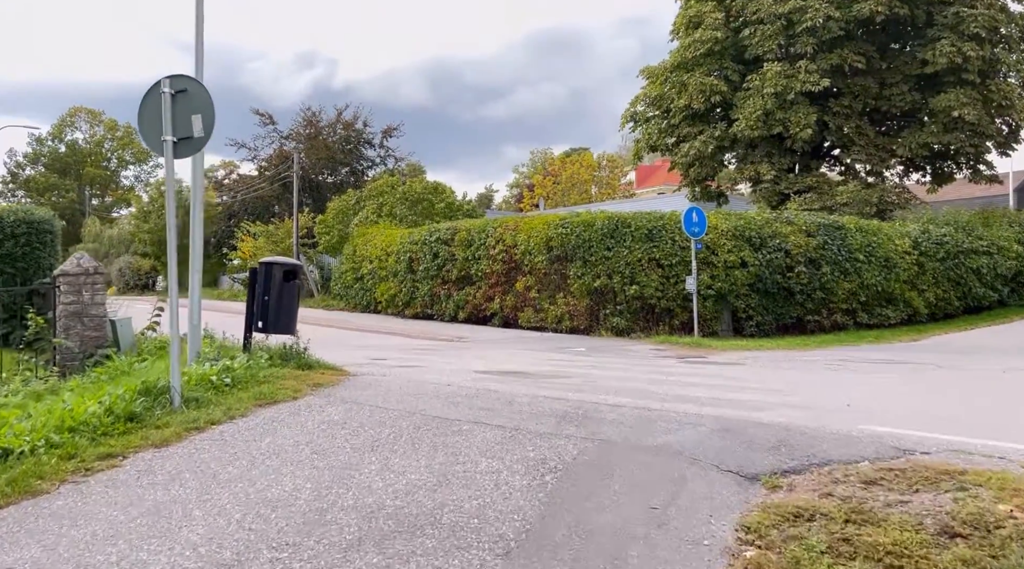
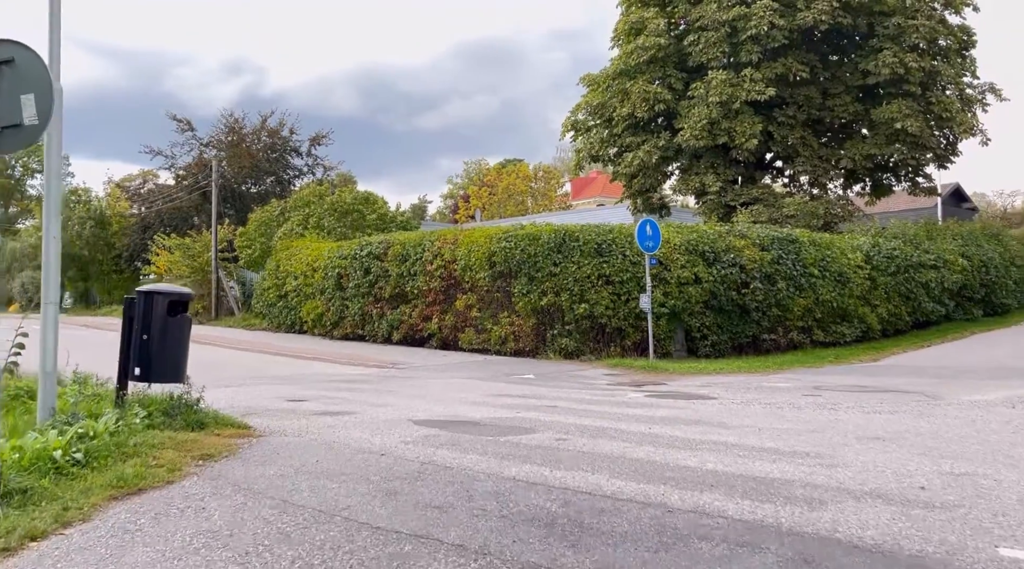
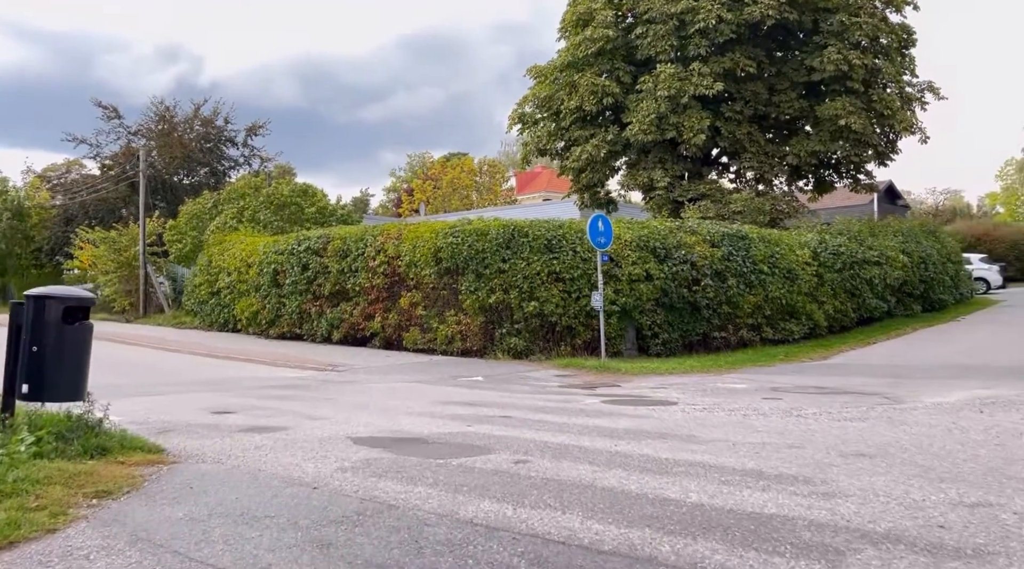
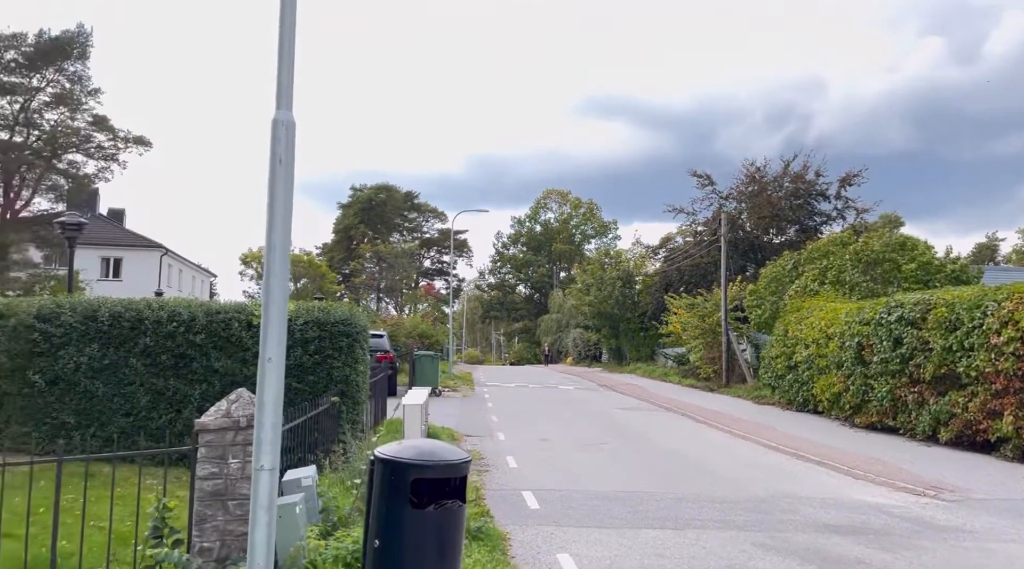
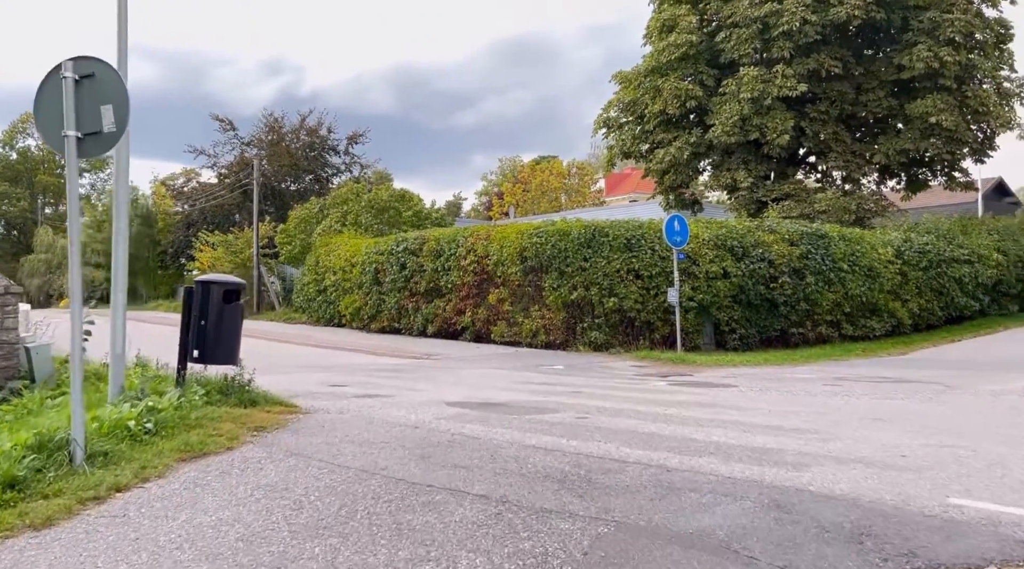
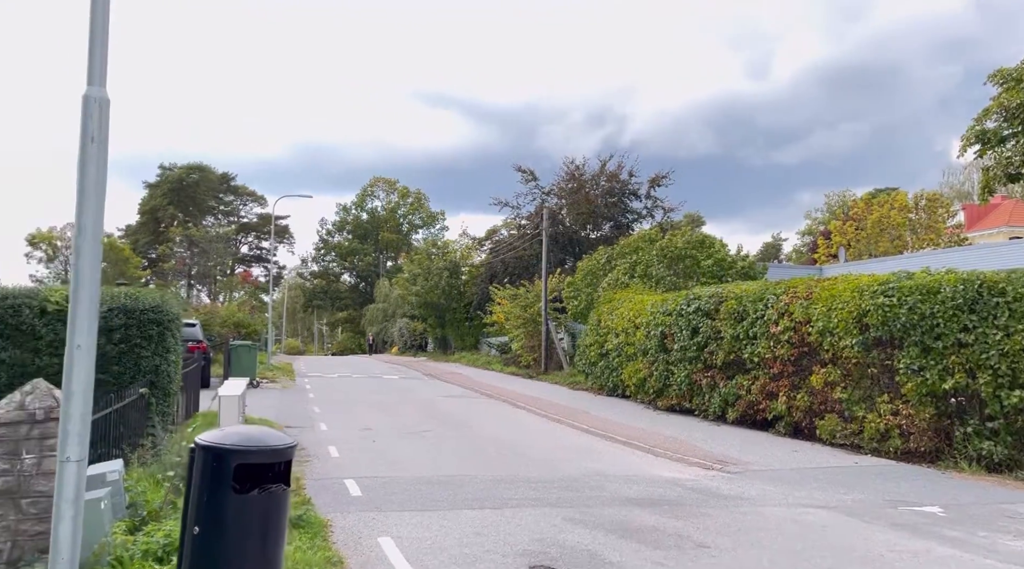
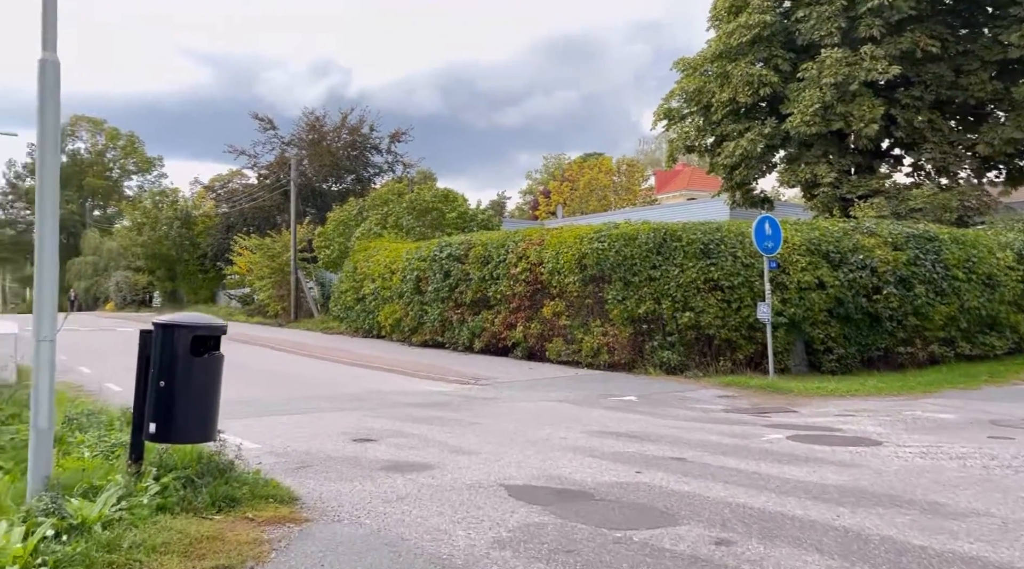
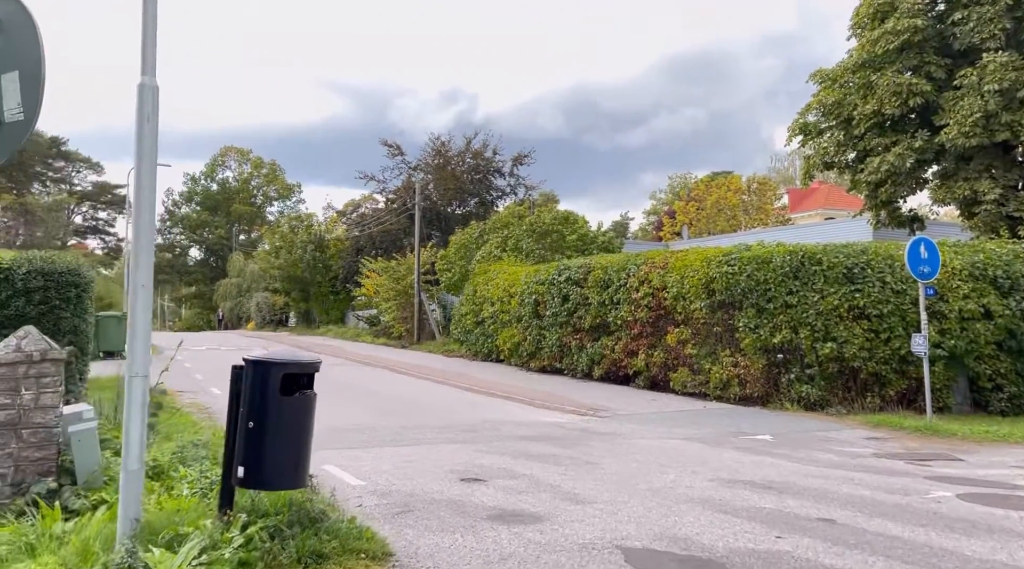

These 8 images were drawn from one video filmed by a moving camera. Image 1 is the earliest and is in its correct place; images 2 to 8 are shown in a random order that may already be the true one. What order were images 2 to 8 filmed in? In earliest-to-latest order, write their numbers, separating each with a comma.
5, 2, 3, 7, 8, 6, 4
